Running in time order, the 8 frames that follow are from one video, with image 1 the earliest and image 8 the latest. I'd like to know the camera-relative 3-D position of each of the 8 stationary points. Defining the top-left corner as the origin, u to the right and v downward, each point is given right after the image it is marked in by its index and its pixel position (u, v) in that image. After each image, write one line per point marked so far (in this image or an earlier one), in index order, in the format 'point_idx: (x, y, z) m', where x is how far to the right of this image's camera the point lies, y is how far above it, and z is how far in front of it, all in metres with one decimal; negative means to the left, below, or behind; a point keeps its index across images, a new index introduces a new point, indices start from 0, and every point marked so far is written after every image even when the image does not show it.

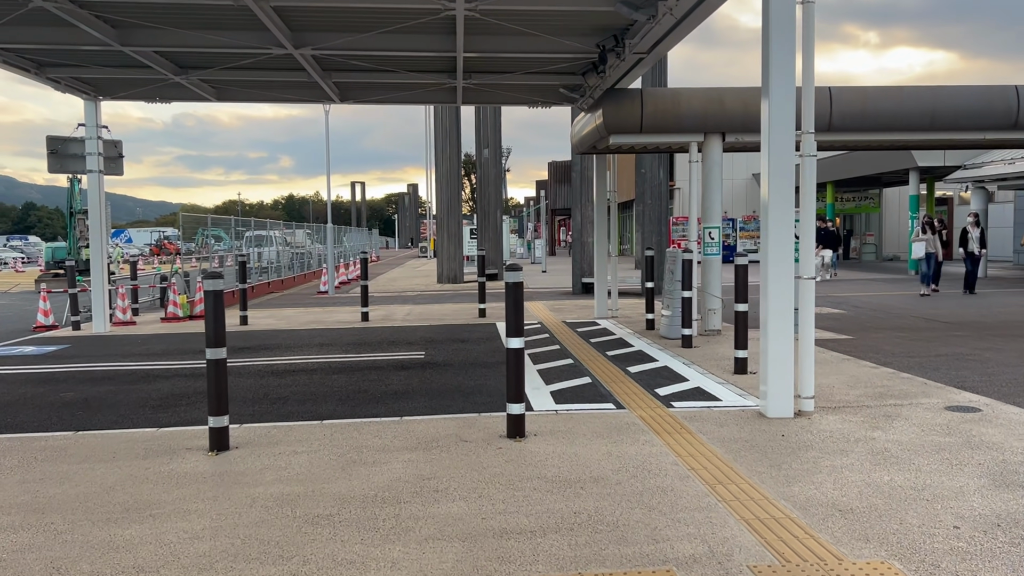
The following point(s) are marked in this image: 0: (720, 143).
0: (+2.6, +1.8, +10.6) m
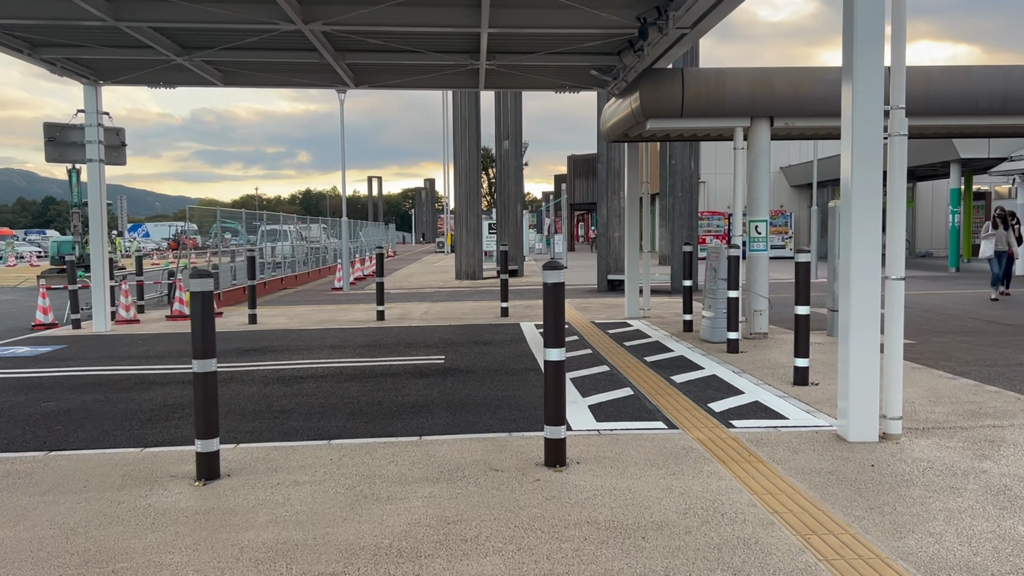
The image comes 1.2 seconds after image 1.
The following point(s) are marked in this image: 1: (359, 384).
0: (+3.0, +1.9, +9.7) m
1: (-1.4, -0.9, +7.5) m
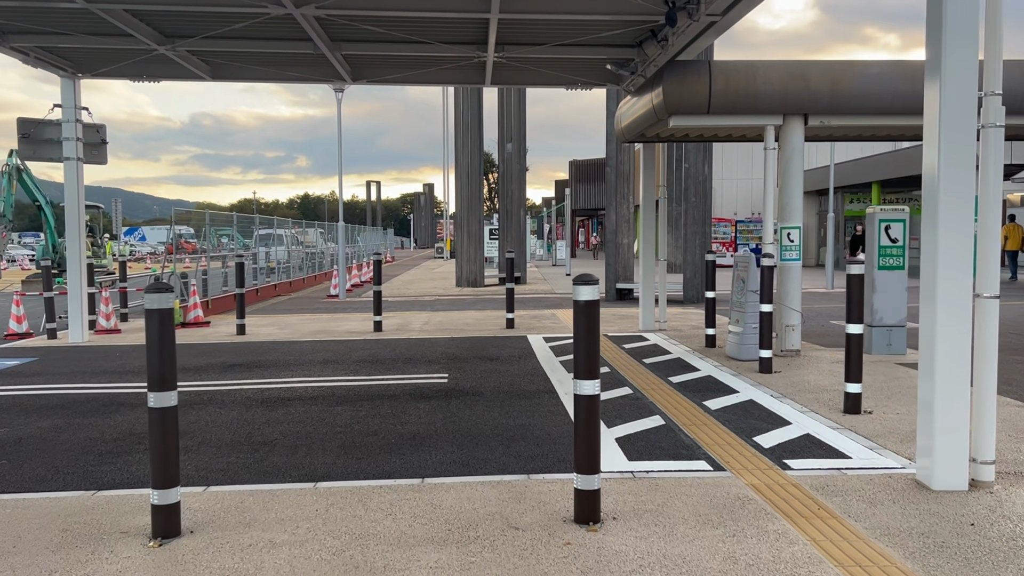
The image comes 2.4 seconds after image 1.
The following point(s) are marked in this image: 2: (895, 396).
0: (+3.1, +1.7, +8.9) m
1: (-1.3, -1.0, +6.7) m
2: (+3.1, -0.9, +6.7) m
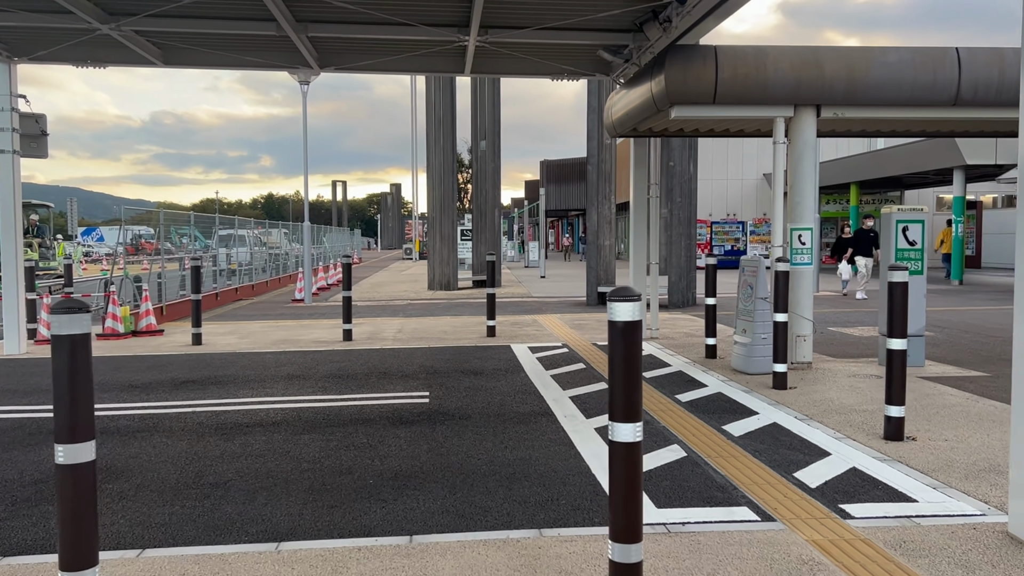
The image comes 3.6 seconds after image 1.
0: (+3.0, +1.7, +8.1) m
1: (-1.3, -1.0, +5.8) m
2: (+3.0, -0.9, +6.0) m
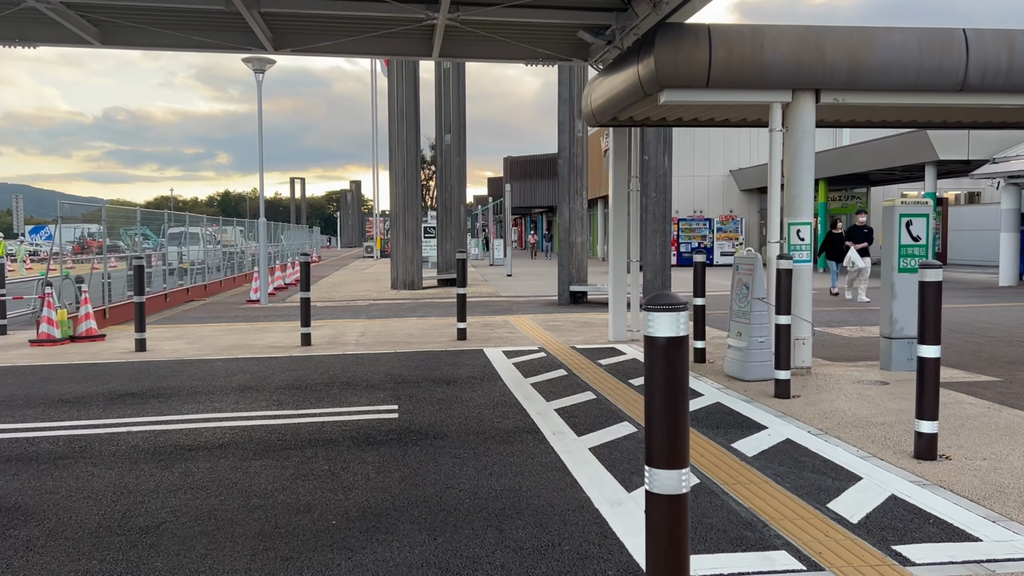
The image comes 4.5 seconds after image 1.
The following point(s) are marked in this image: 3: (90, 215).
0: (+2.7, +1.7, +7.6) m
1: (-1.4, -1.1, +5.0) m
2: (+2.9, -0.9, +5.4) m
3: (-7.4, +1.3, +14.5) m
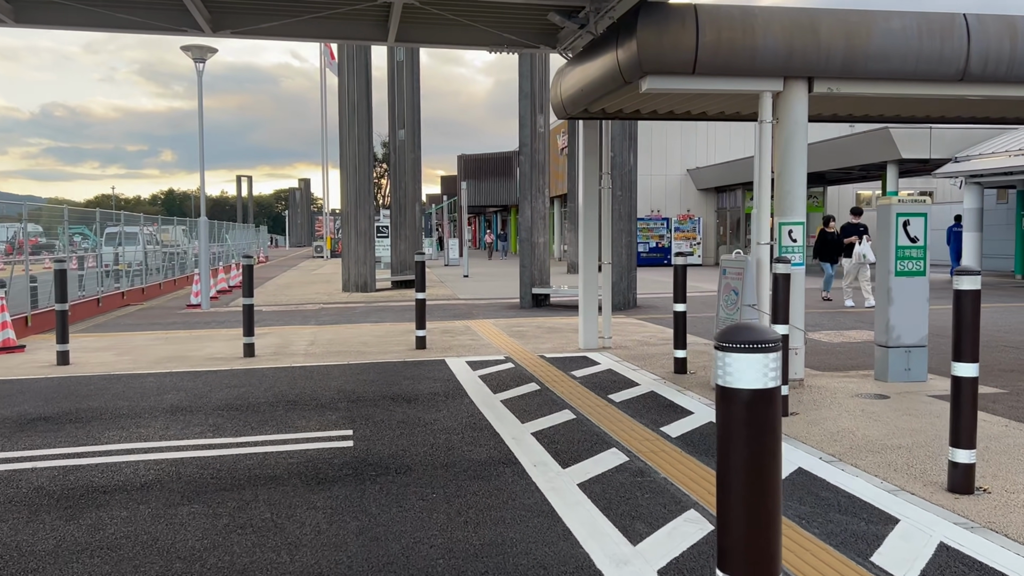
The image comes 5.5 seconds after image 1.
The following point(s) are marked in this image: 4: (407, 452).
0: (+2.4, +1.6, +7.0) m
1: (-1.5, -1.1, +4.2) m
2: (+2.8, -1.0, +4.8) m
3: (-8.0, +1.2, +13.3) m
4: (-0.7, -1.0, +5.2) m
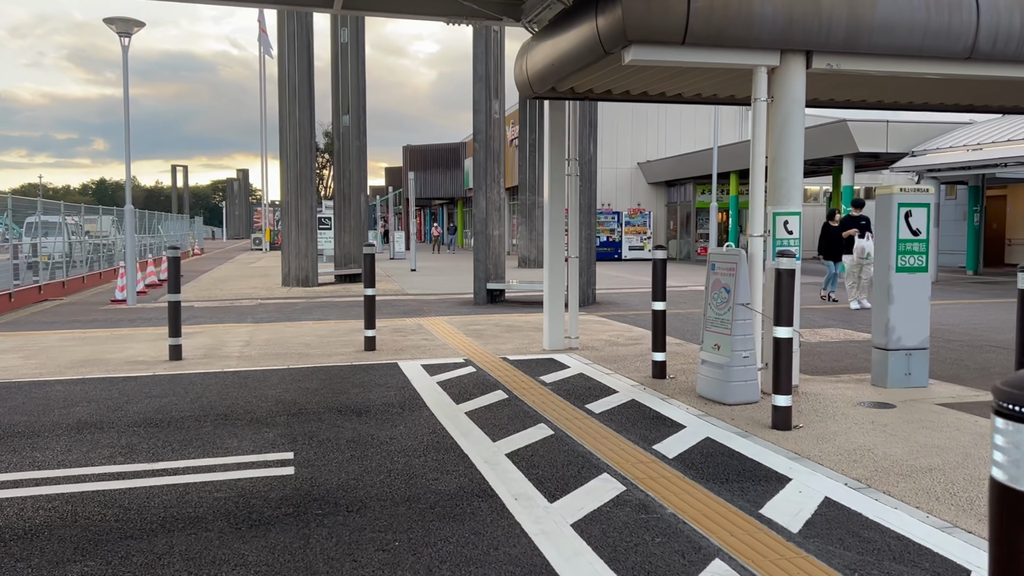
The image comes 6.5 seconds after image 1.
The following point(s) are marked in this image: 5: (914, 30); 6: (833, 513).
0: (+2.2, +1.6, +6.3) m
1: (-1.6, -1.1, +3.3) m
2: (+2.7, -1.0, +4.2) m
3: (-8.7, +1.3, +11.9) m
4: (-0.8, -1.0, +4.4) m
5: (+3.0, +1.9, +6.2) m
6: (+1.5, -1.0, +3.9) m
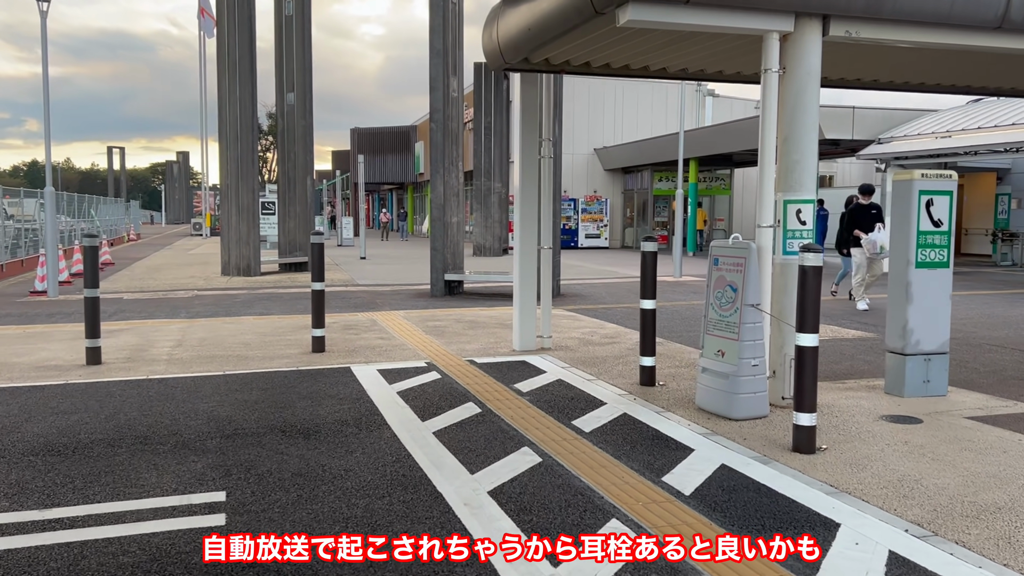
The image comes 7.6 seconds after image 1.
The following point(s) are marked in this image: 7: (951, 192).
0: (+2.0, +1.7, +5.5) m
1: (-1.6, -1.1, +2.3) m
2: (+2.6, -1.0, +3.5) m
3: (-9.2, +1.4, +10.5) m
4: (-0.8, -1.0, +3.4) m
5: (+2.8, +1.9, +5.5) m
6: (+1.4, -1.1, +3.1) m
7: (+3.1, +0.7, +5.9) m
